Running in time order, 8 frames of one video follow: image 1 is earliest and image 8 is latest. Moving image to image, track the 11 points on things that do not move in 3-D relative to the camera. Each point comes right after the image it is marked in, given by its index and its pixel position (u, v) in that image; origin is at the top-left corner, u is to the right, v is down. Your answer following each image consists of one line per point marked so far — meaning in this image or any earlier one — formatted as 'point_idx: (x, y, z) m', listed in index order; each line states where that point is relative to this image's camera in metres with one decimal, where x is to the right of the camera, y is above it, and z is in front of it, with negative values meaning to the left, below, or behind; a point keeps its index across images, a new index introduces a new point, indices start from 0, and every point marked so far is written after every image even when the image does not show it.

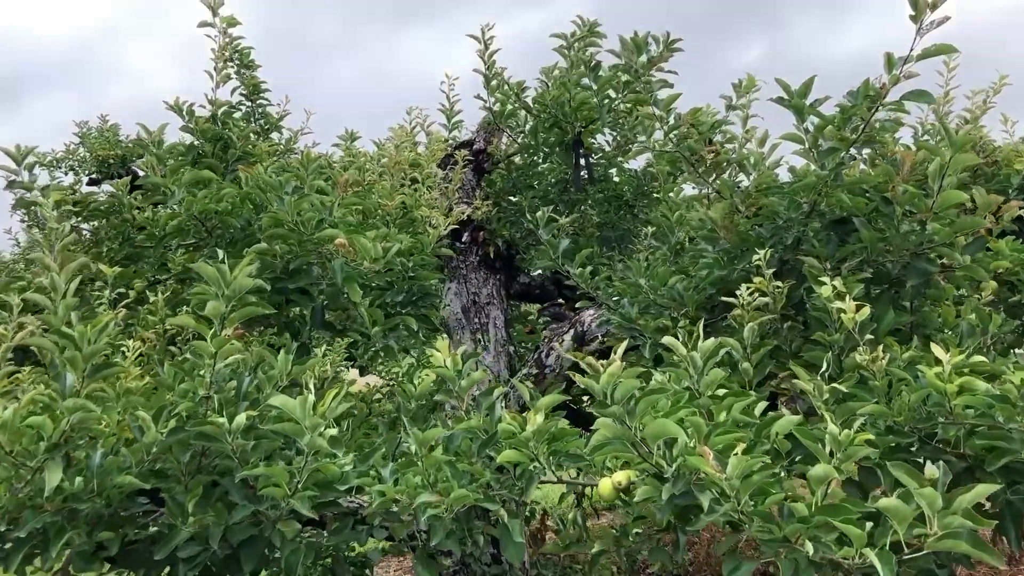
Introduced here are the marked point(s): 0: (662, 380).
0: (+0.4, -0.3, +2.5) m
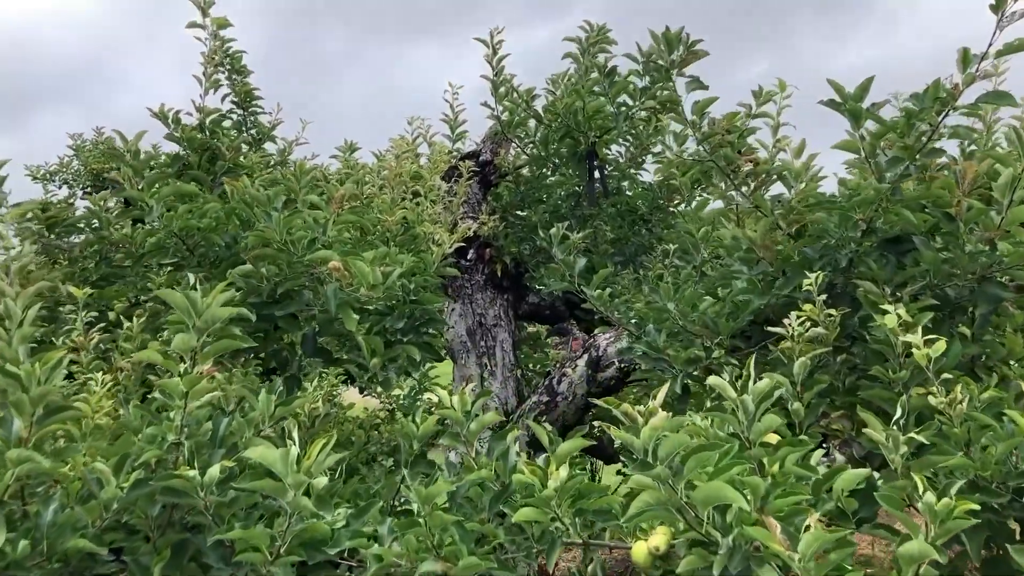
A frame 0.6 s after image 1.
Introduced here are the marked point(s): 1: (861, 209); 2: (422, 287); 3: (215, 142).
0: (+0.5, -0.3, +2.2) m
1: (+1.0, +0.2, +2.6) m
2: (-0.4, 0.0, +3.5) m
3: (-1.4, +0.7, +4.2) m
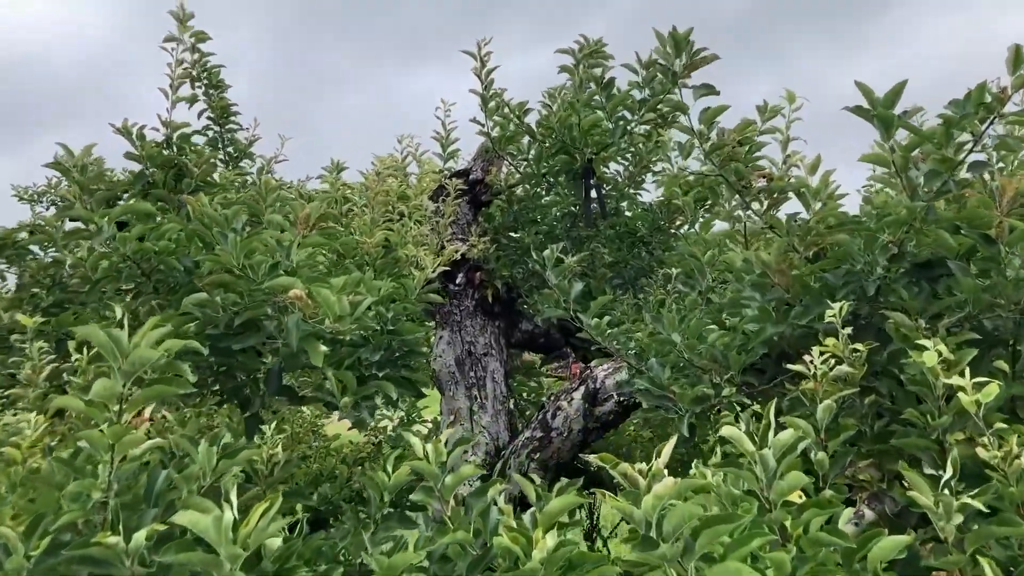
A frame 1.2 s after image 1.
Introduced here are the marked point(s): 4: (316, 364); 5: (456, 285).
0: (+0.4, -0.4, +1.9) m
1: (+1.0, +0.2, +2.3) m
2: (-0.4, -0.1, +3.2) m
3: (-1.5, +0.6, +3.9) m
4: (-0.5, -0.2, +2.4) m
5: (-0.3, 0.0, +4.6) m
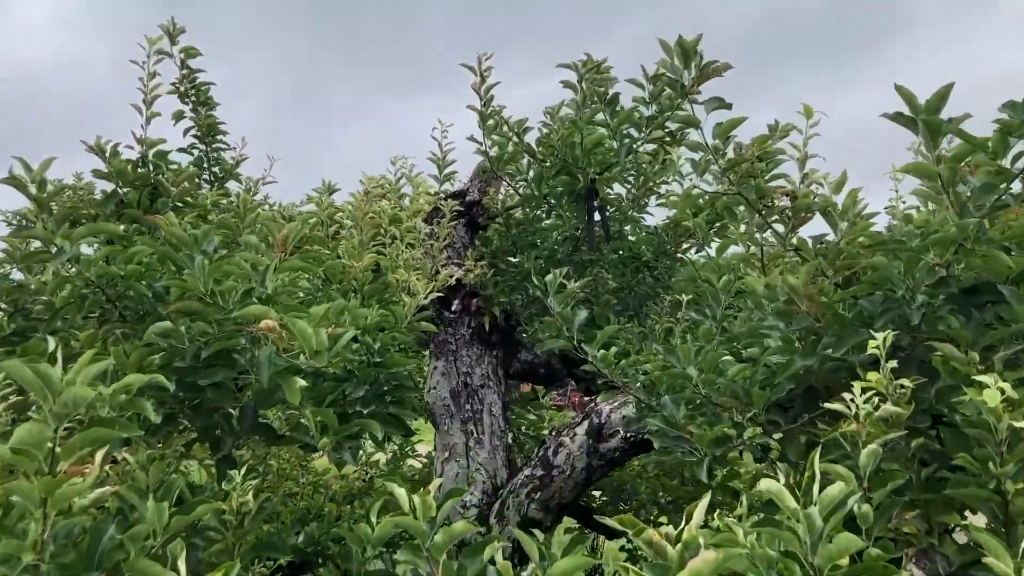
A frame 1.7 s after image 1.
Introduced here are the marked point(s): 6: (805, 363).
0: (+0.4, -0.5, +1.6) m
1: (+1.0, +0.1, +2.0) m
2: (-0.4, -0.2, +2.9) m
3: (-1.5, +0.5, +3.6) m
4: (-0.5, -0.3, +2.2) m
5: (-0.3, -0.1, +4.3) m
6: (+0.8, -0.2, +2.3) m
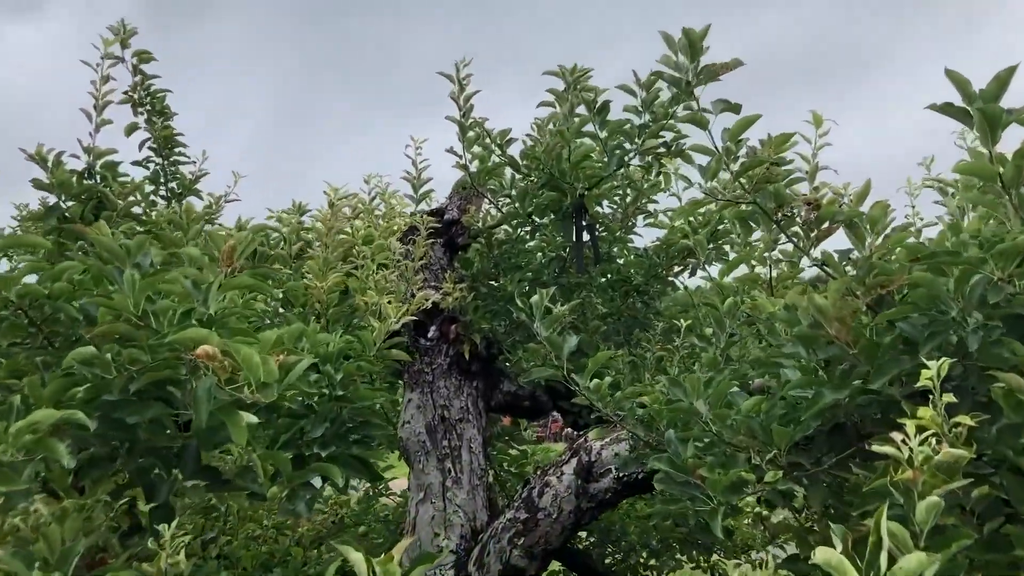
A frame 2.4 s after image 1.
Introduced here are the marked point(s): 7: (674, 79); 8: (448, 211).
0: (+0.4, -0.5, +1.3) m
1: (+1.0, 0.0, +1.7) m
2: (-0.5, -0.3, +2.6) m
3: (-1.5, +0.4, +3.3) m
4: (-0.6, -0.3, +1.8) m
5: (-0.4, -0.2, +4.0) m
6: (+0.7, -0.2, +2.0) m
7: (+0.4, +0.6, +2.3) m
8: (-0.3, +0.4, +4.3) m
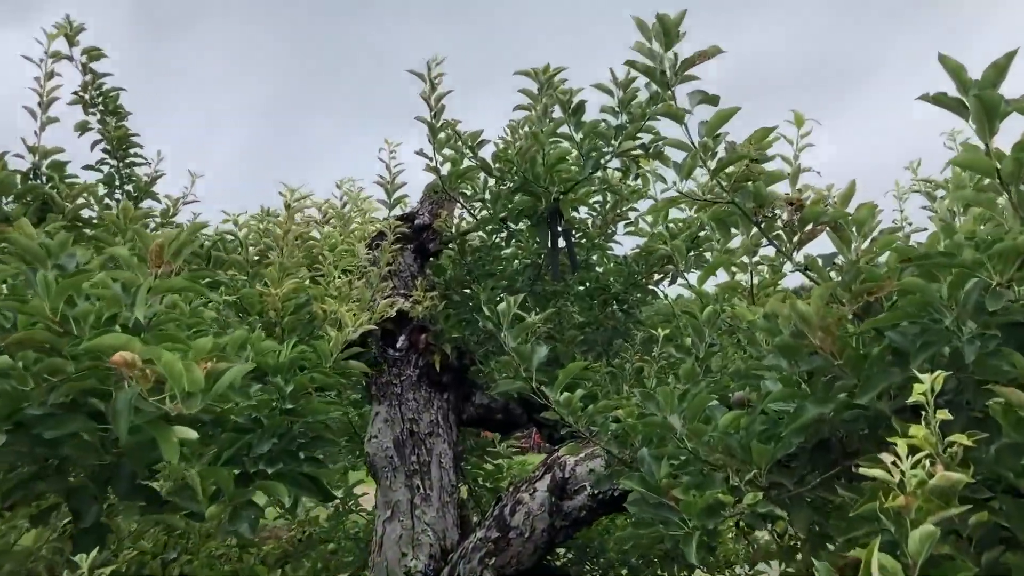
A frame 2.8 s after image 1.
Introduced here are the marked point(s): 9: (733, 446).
0: (+0.3, -0.5, +1.1) m
1: (+0.9, 0.0, +1.6) m
2: (-0.6, -0.3, +2.4) m
3: (-1.6, +0.3, +3.1) m
4: (-0.7, -0.3, +1.7) m
5: (-0.5, -0.3, +3.8) m
6: (+0.6, -0.3, +1.8) m
7: (+0.3, +0.5, +2.2) m
8: (-0.4, +0.3, +4.1) m
9: (+0.5, -0.3, +1.9) m
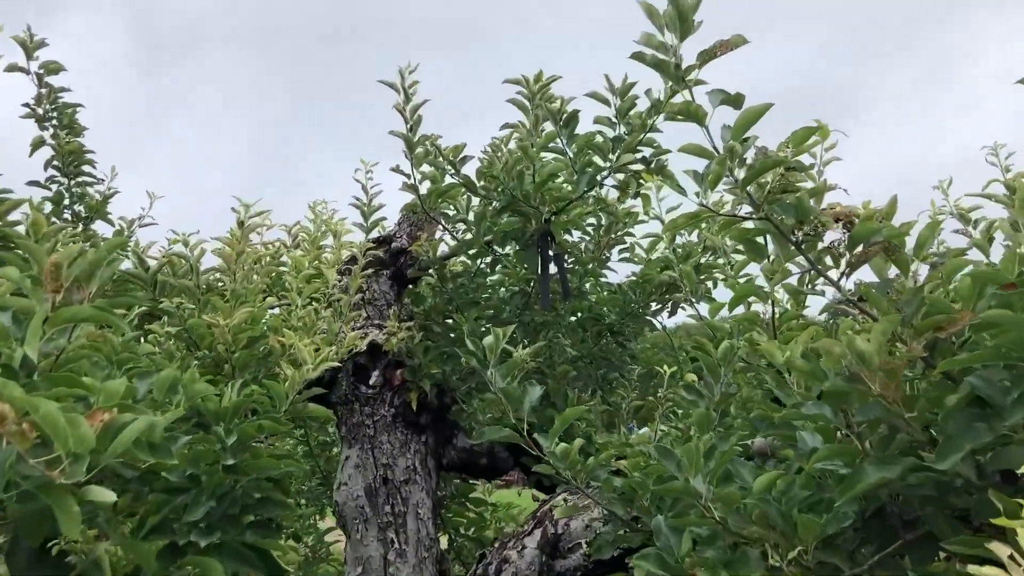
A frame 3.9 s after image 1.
0: (+0.3, -0.5, +0.7) m
1: (+0.9, 0.0, +1.3) m
2: (-0.6, -0.3, +2.0) m
3: (-1.7, +0.3, +2.7) m
4: (-0.7, -0.4, +1.3) m
5: (-0.6, -0.4, +3.4) m
6: (+0.6, -0.3, +1.4) m
7: (+0.3, +0.5, +1.9) m
8: (-0.5, +0.2, +3.8) m
9: (+0.5, -0.4, +1.6) m
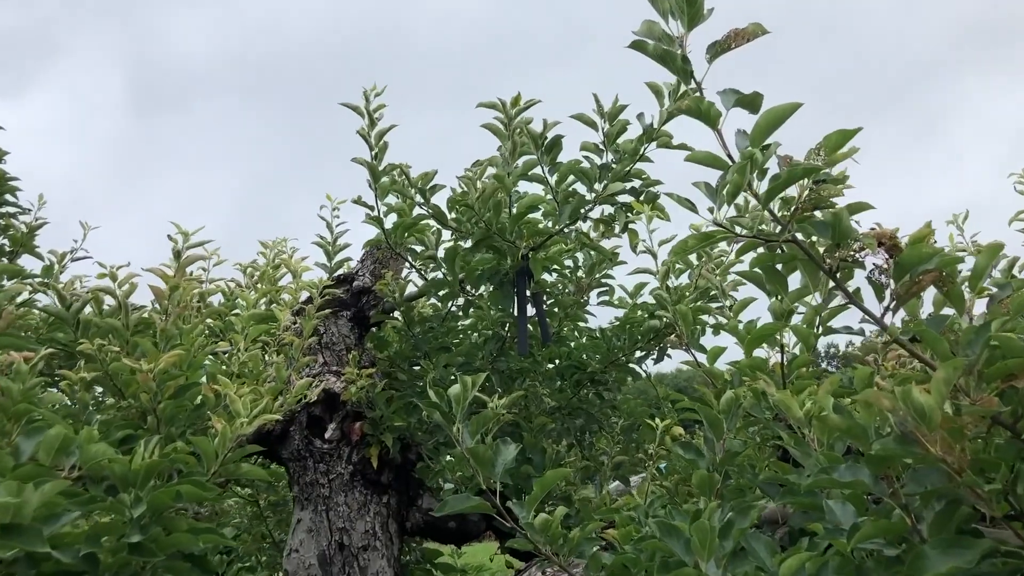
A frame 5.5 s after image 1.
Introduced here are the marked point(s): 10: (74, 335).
0: (+0.3, -0.5, +0.4) m
1: (+0.8, -0.1, +1.0) m
2: (-0.6, -0.4, +1.7) m
3: (-1.8, +0.2, +2.4) m
4: (-0.7, -0.4, +0.9) m
5: (-0.7, -0.5, +3.1) m
6: (+0.6, -0.4, +1.1) m
7: (+0.3, +0.4, +1.6) m
8: (-0.6, 0.0, +3.4) m
9: (+0.4, -0.5, +1.2) m
10: (-1.2, -0.1, +2.4) m
